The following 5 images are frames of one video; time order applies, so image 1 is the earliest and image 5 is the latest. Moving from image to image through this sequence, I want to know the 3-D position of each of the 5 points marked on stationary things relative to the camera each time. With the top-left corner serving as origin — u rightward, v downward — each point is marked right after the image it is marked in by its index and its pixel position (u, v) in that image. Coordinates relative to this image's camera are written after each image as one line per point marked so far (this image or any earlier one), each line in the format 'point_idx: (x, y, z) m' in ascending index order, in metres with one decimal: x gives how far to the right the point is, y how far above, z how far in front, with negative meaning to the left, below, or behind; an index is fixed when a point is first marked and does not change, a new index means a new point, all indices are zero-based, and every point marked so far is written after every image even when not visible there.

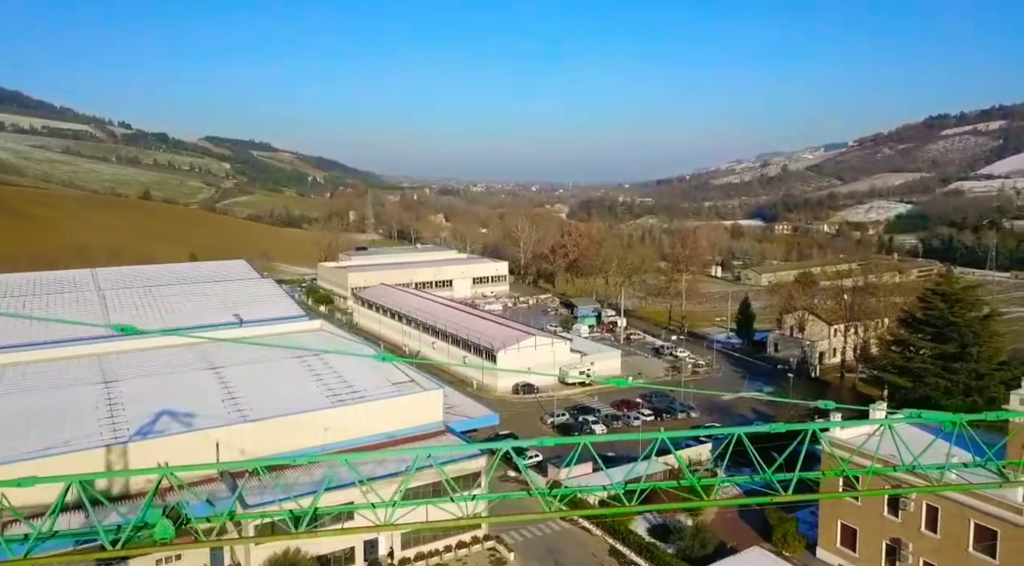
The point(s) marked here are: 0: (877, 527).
0: (+4.7, -3.2, +10.6) m
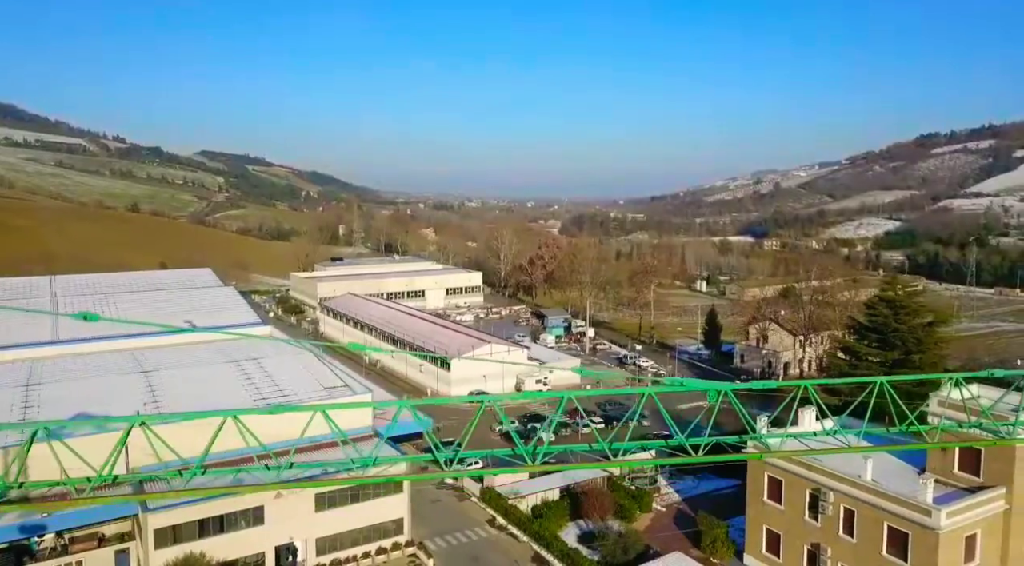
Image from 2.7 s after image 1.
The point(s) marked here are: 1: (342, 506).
0: (+3.6, -3.2, +10.4) m
1: (-2.5, -3.1, +11.5) m
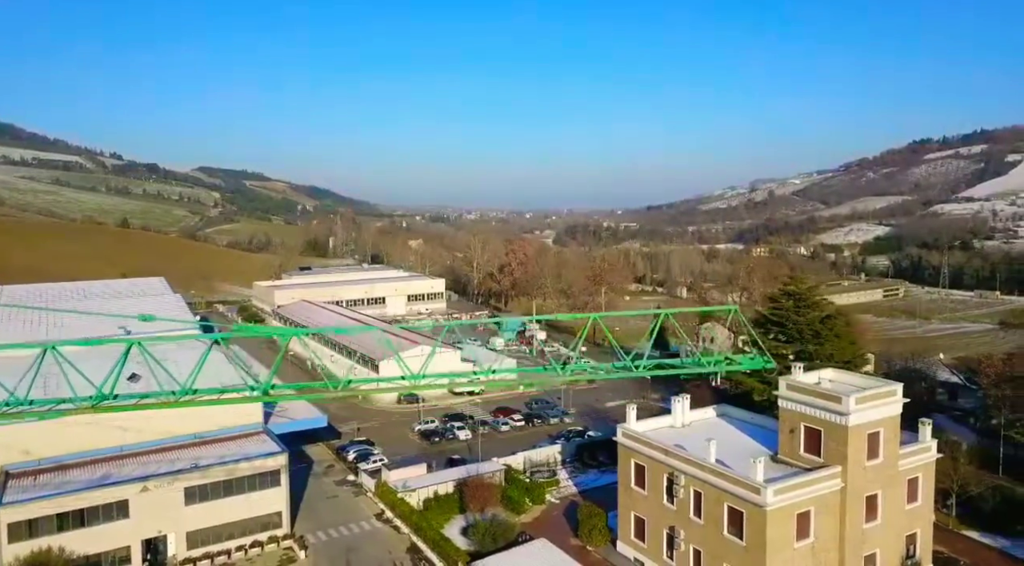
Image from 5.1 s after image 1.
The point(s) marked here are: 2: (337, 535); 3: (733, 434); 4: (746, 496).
0: (+1.9, -3.0, +10.6) m
1: (-4.2, -3.0, +11.6) m
2: (-2.6, -3.7, +12.2) m
3: (+3.1, -2.1, +11.4) m
4: (+2.6, -2.4, +9.1) m
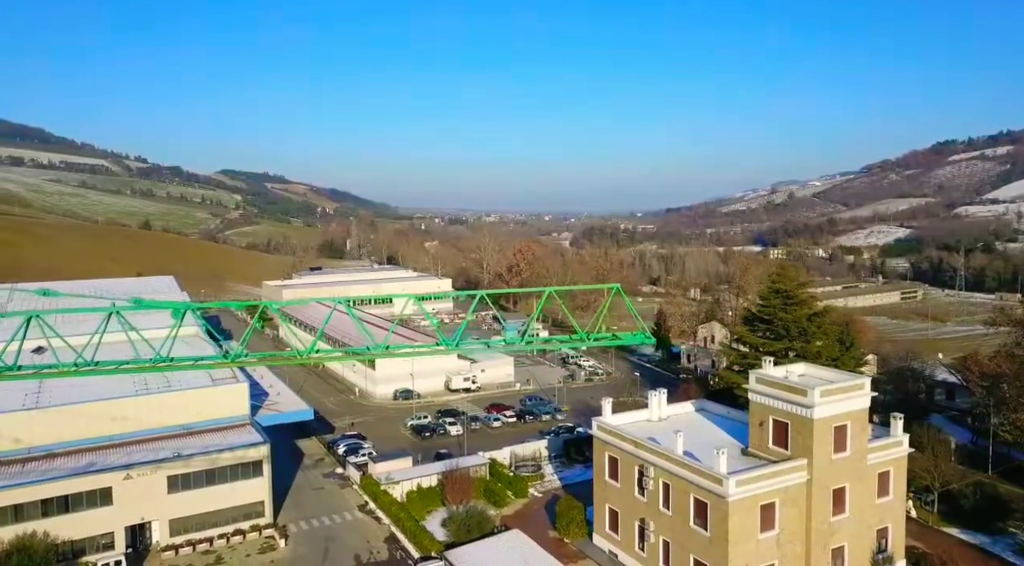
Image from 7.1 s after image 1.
0: (+1.5, -2.9, +10.7) m
1: (-4.6, -3.0, +11.8) m
2: (-2.9, -3.7, +12.4) m
3: (+2.8, -2.0, +11.5) m
4: (+2.2, -2.3, +9.3) m
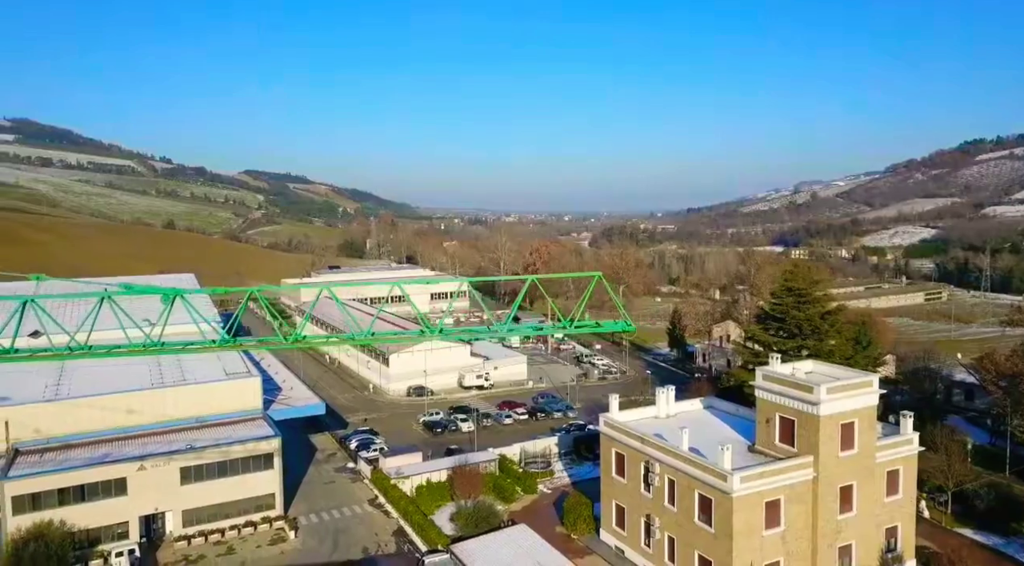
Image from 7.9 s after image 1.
0: (+1.6, -2.9, +10.7) m
1: (-4.5, -2.9, +12.0) m
2: (-2.8, -3.6, +12.5) m
3: (+2.9, -2.0, +11.5) m
4: (+2.3, -2.3, +9.2) m
